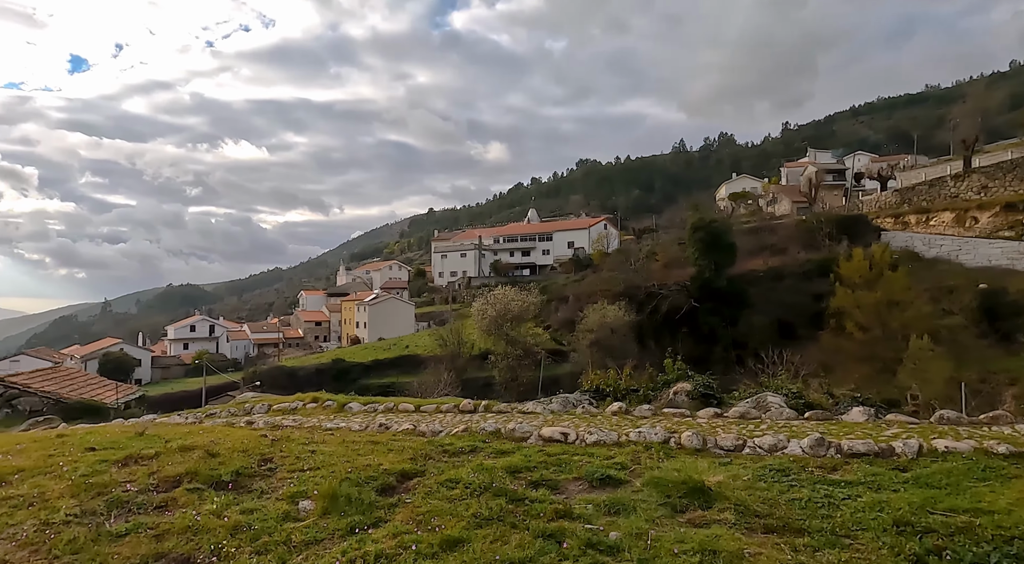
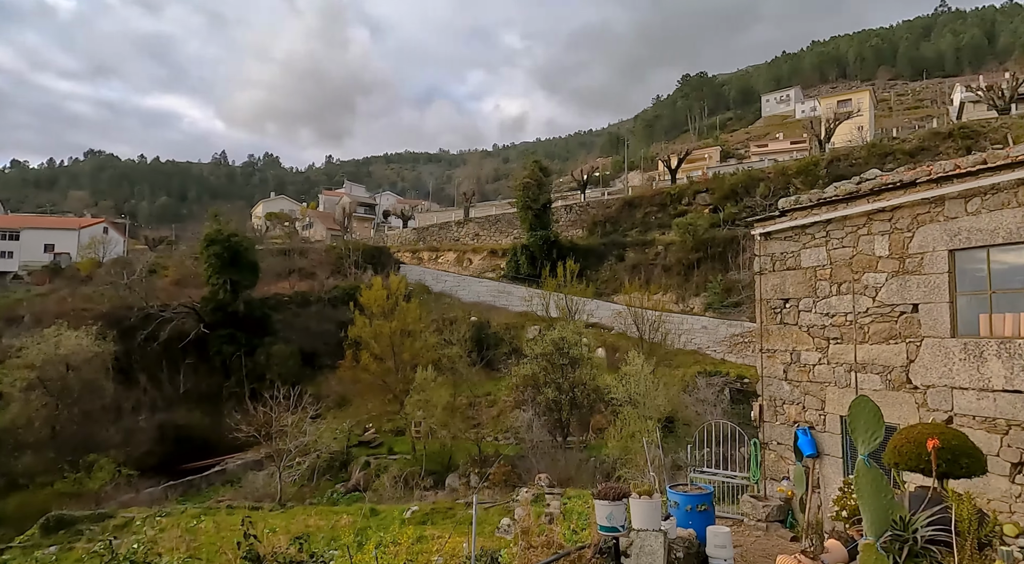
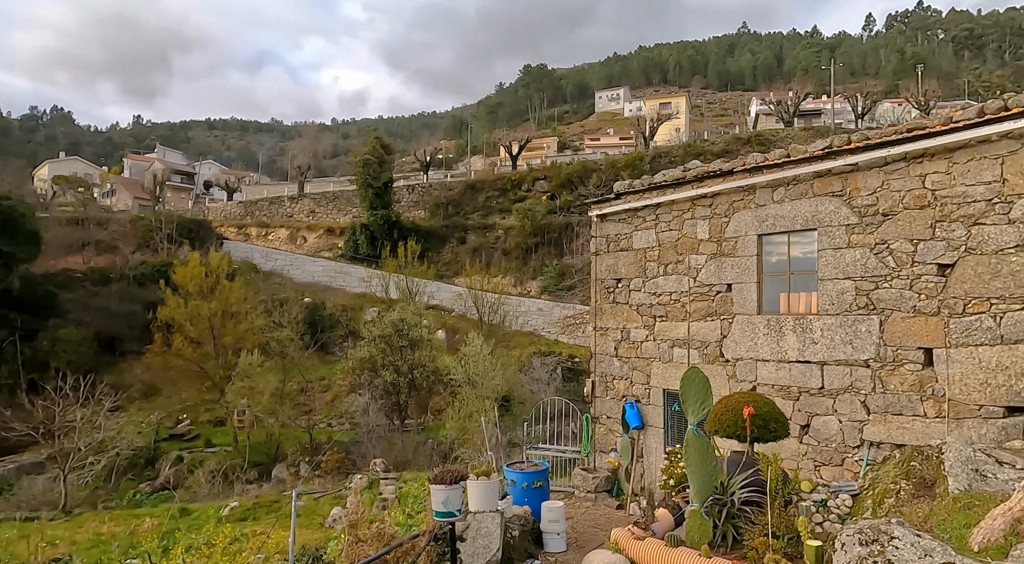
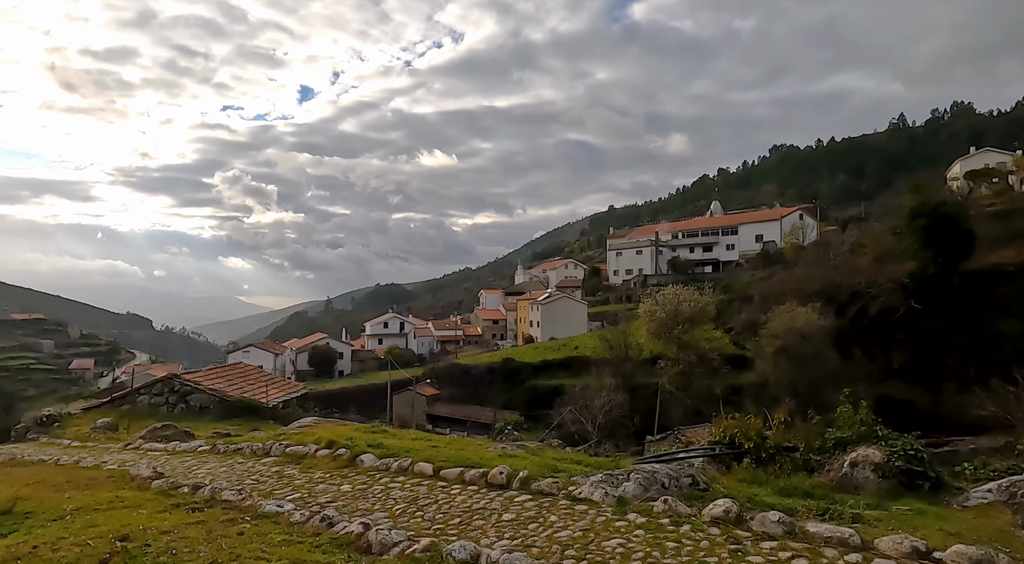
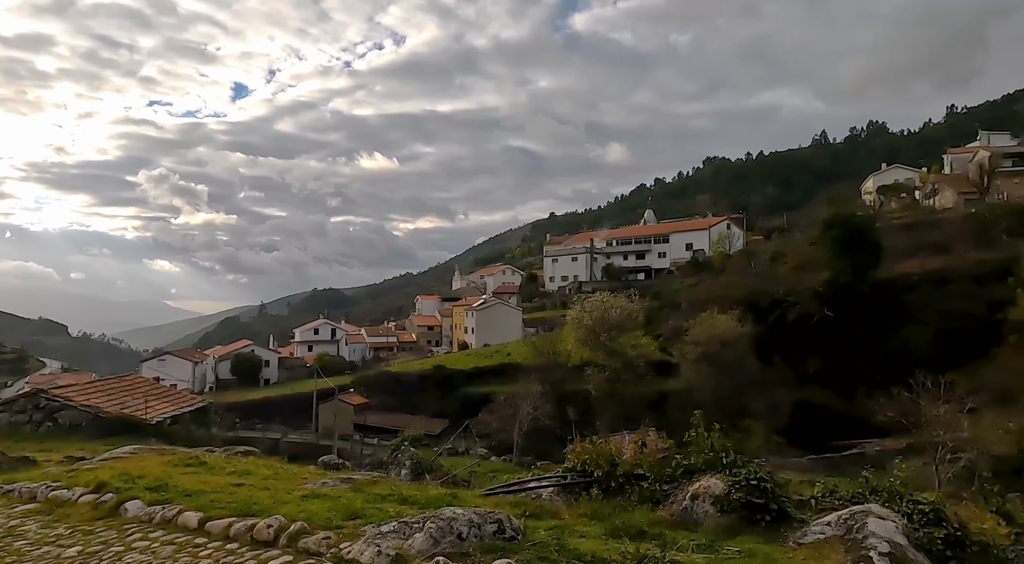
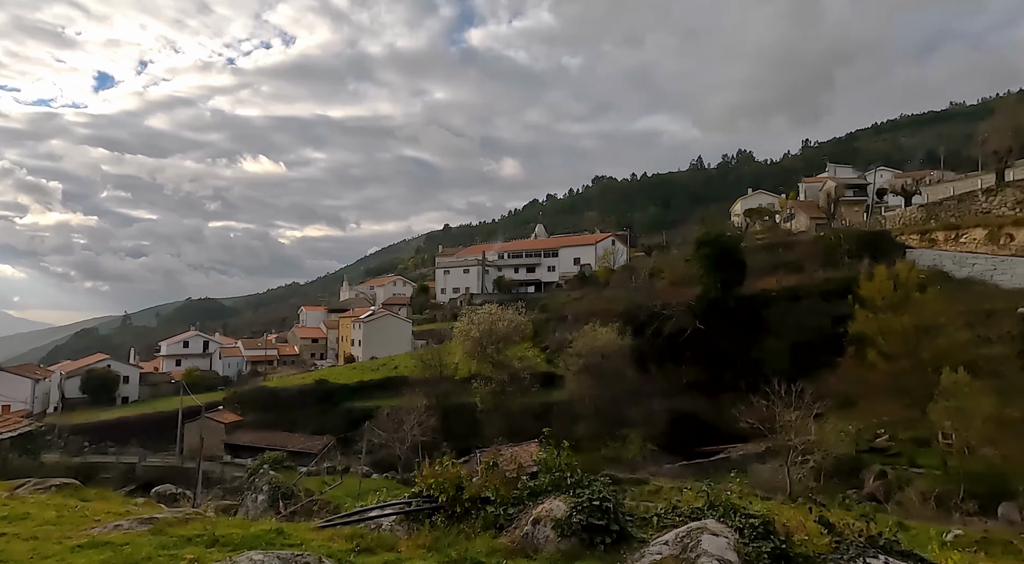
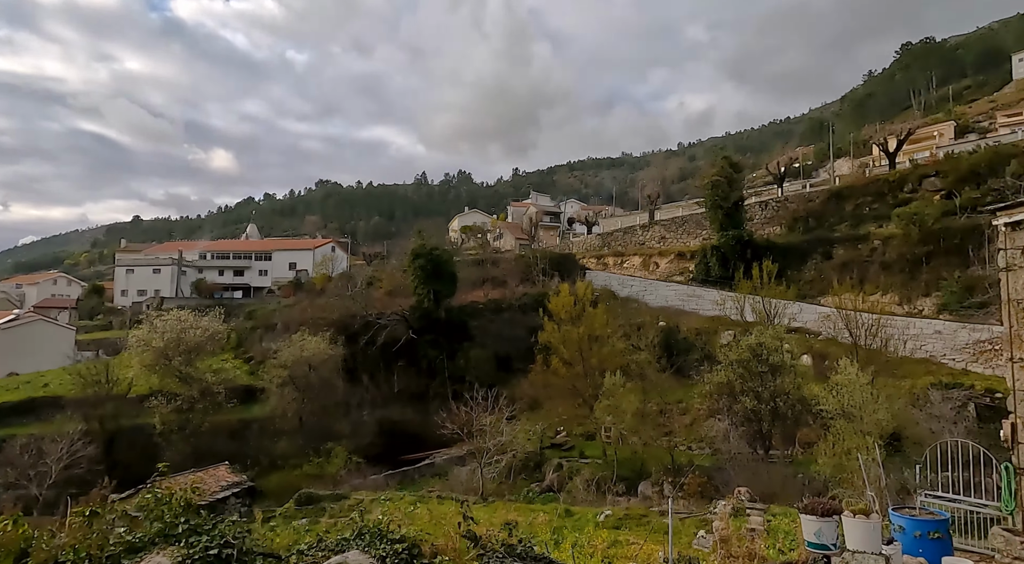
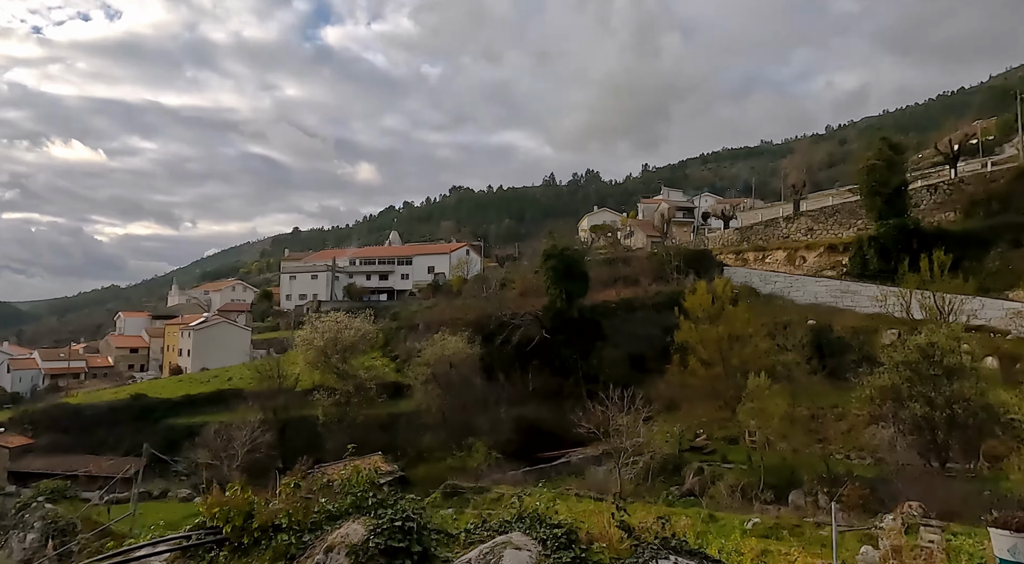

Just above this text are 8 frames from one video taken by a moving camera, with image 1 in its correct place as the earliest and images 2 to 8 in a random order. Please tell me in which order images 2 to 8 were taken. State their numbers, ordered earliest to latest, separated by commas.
4, 5, 6, 8, 7, 2, 3
